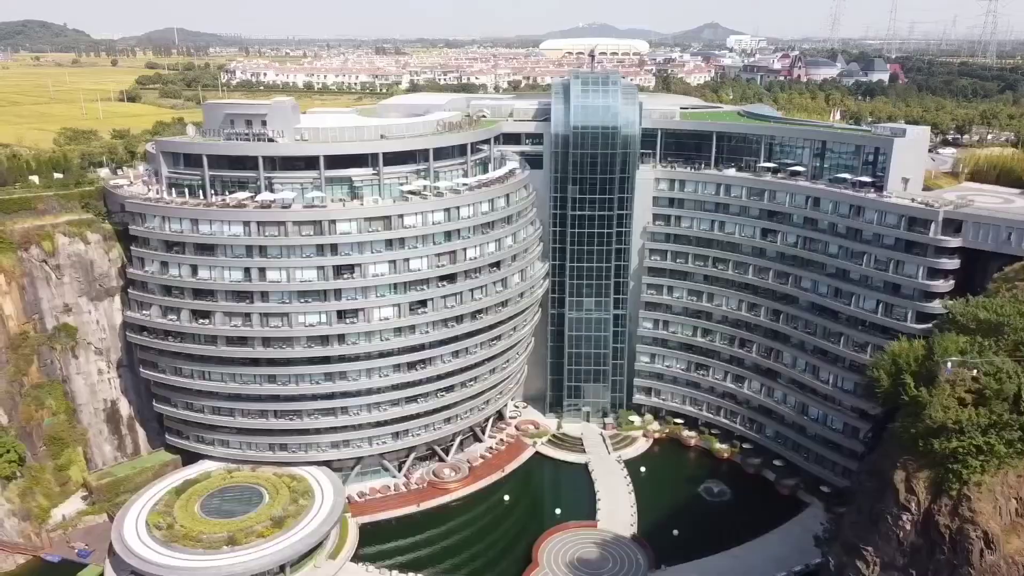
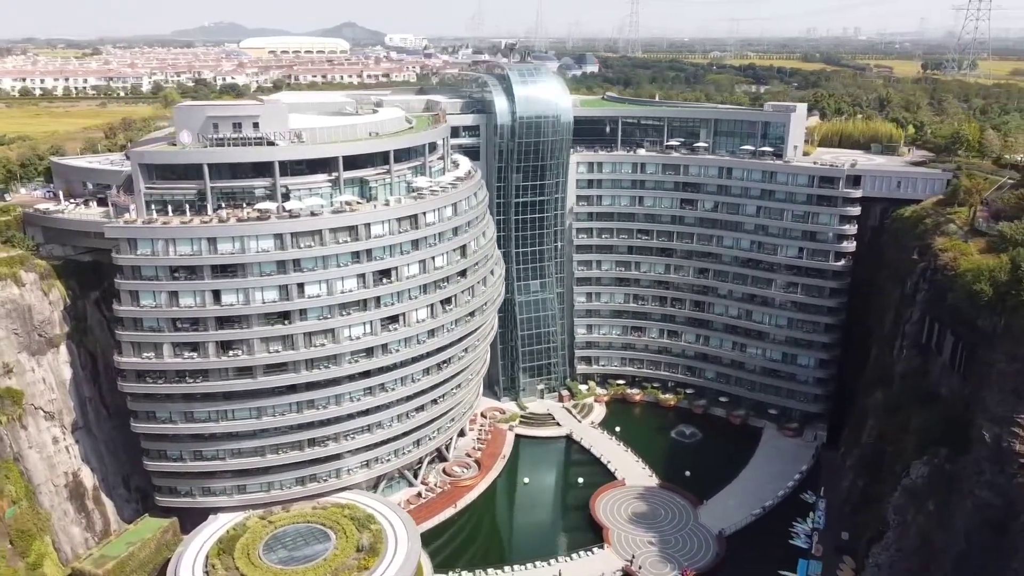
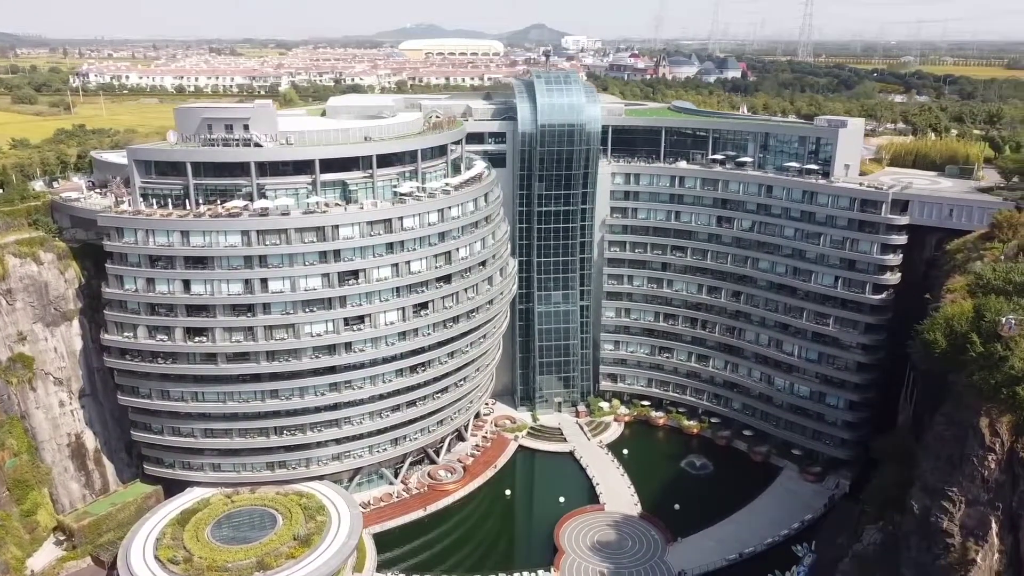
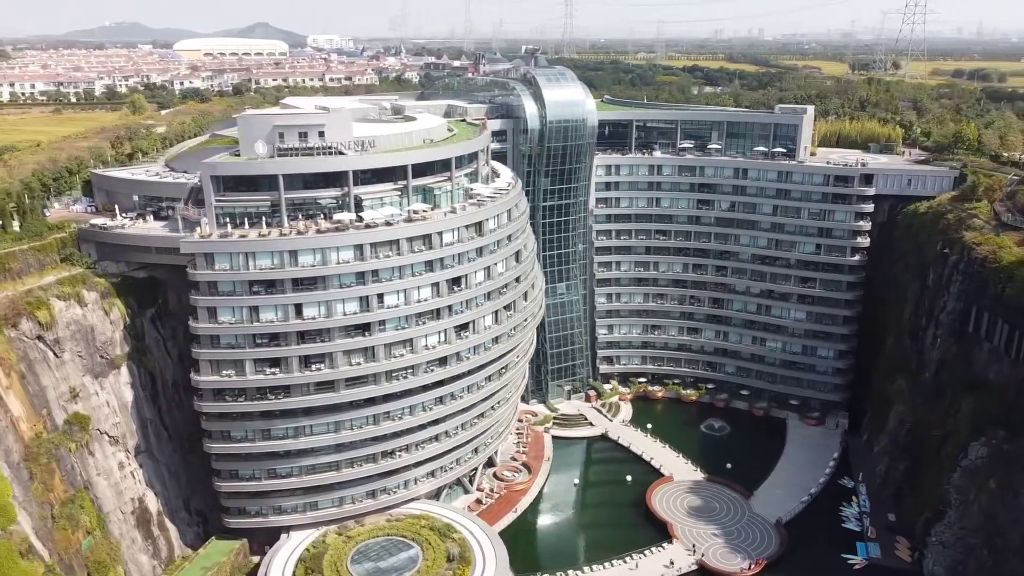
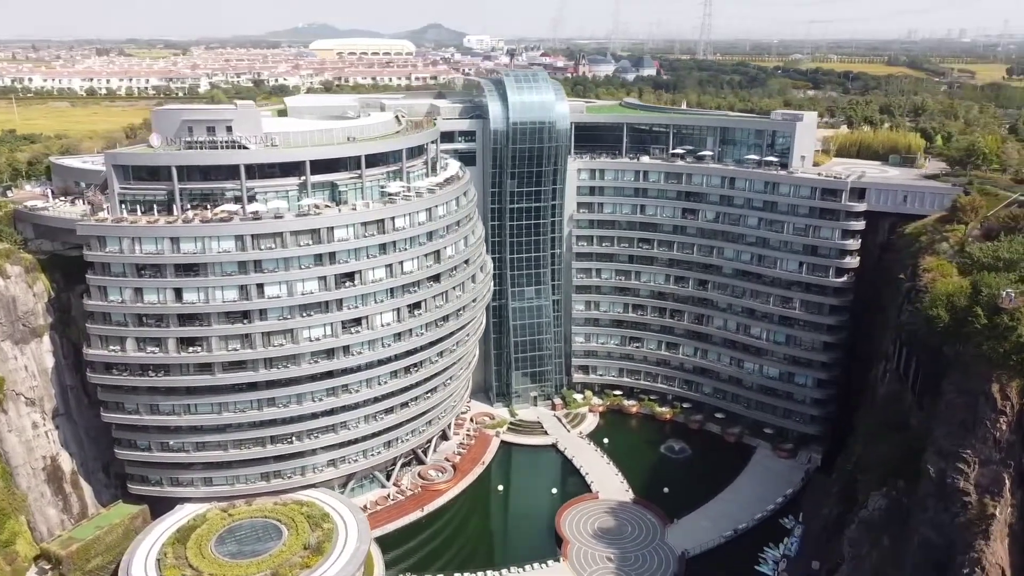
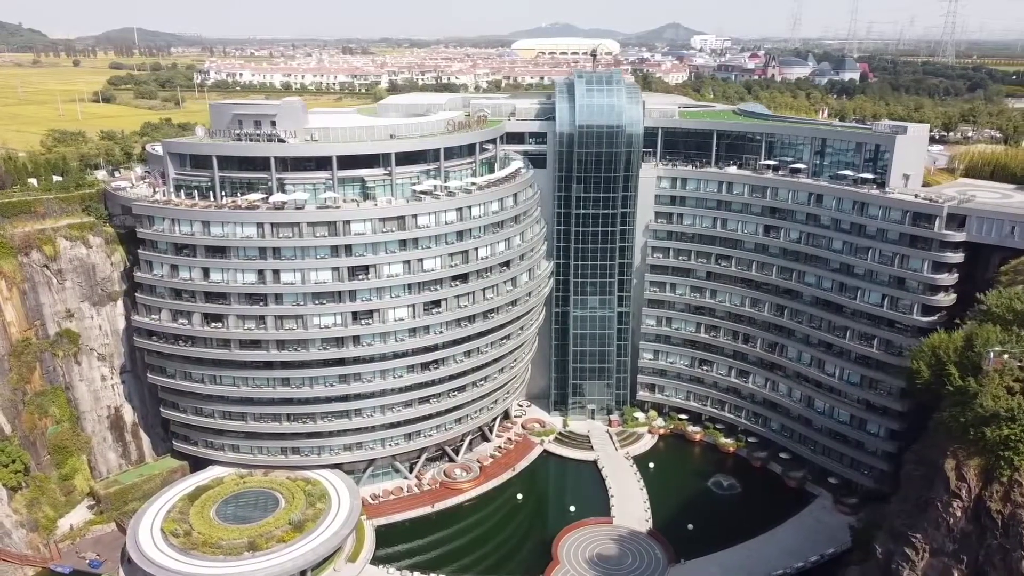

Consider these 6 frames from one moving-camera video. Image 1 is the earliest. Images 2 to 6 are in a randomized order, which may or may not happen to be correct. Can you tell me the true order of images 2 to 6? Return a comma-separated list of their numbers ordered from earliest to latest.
6, 3, 5, 2, 4
